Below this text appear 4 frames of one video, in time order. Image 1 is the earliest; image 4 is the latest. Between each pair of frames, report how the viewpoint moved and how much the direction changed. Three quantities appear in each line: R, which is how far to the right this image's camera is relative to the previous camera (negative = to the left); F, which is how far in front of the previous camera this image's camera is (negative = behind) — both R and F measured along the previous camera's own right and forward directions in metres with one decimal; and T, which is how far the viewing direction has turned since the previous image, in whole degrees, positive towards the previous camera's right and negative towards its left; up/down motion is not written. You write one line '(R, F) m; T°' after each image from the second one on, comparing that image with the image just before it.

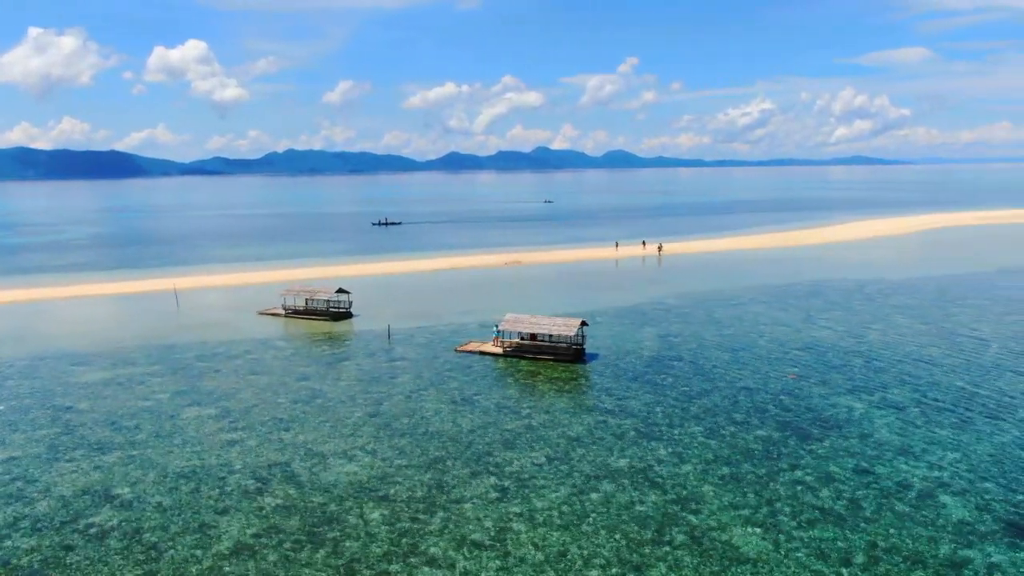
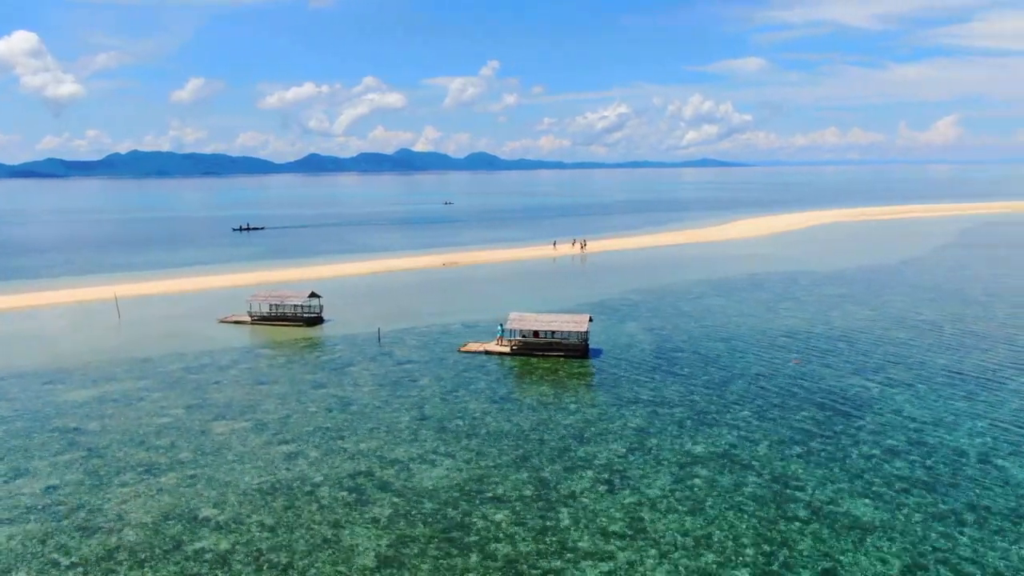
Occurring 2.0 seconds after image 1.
(-7.8, +0.6) m; +10°
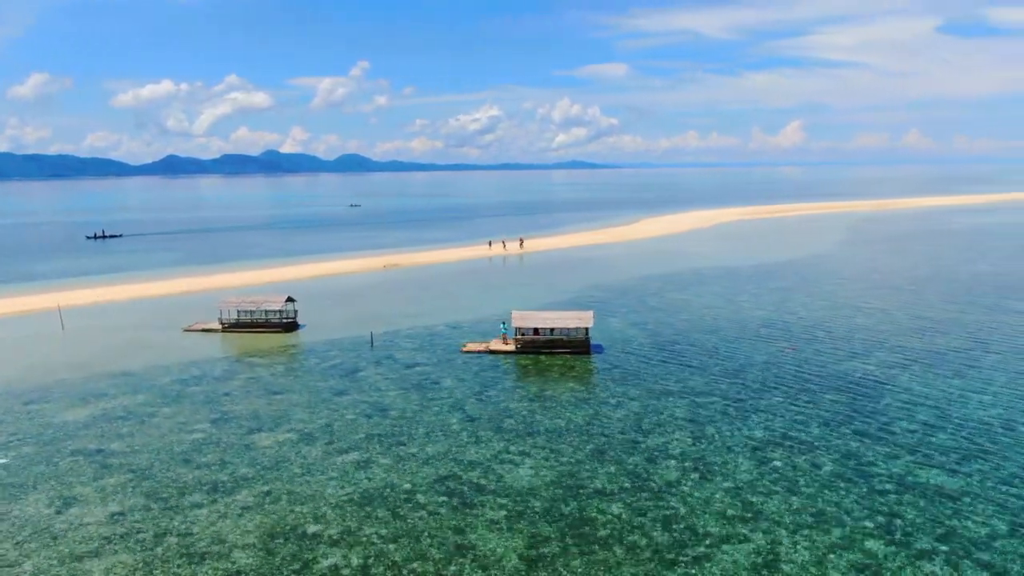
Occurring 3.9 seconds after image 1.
(-7.2, +0.6) m; +9°
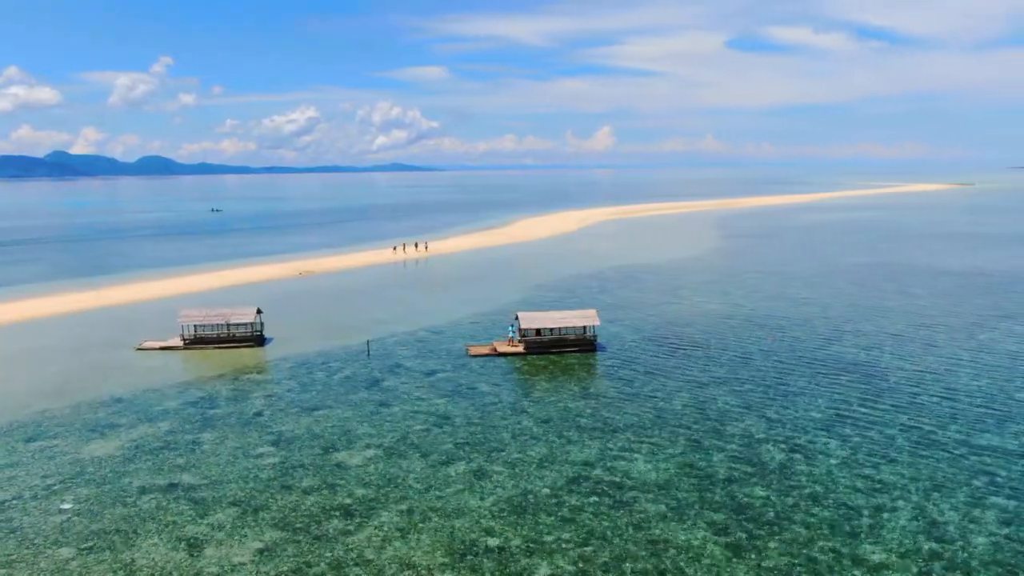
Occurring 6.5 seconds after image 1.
(-10.0, +1.2) m; +13°
